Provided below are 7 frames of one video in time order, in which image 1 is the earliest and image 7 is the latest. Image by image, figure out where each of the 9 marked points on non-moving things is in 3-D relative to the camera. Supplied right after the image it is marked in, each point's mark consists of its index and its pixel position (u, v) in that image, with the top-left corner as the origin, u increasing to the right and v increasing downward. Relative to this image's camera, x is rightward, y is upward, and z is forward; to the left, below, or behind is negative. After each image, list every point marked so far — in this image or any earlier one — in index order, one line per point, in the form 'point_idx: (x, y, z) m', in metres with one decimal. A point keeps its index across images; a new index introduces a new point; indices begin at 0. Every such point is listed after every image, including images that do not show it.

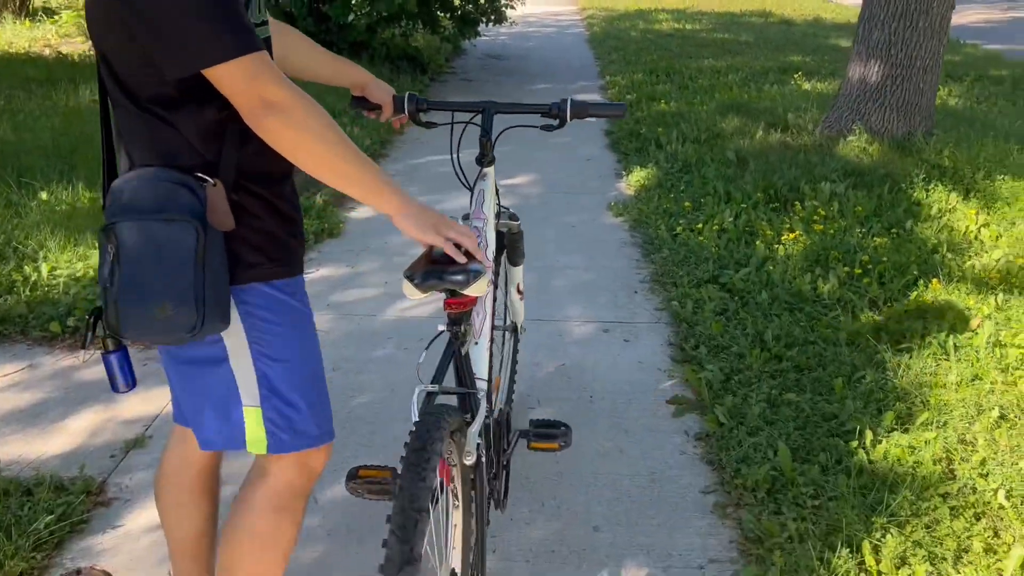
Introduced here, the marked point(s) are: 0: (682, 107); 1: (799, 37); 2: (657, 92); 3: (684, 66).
0: (+1.4, +1.5, +7.0) m
1: (+4.0, +3.5, +12.0) m
2: (+1.3, +1.9, +8.0) m
3: (+1.9, +2.4, +9.2) m
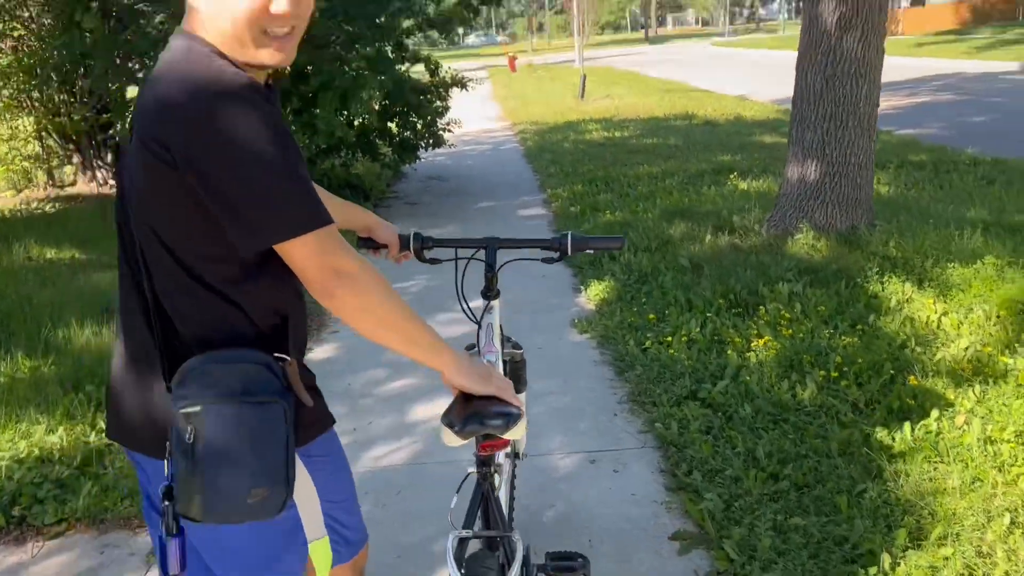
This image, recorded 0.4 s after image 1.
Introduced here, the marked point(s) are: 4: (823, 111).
0: (+1.0, +0.6, +7.1) m
1: (+3.1, +2.2, +12.4) m
2: (+0.8, +0.8, +8.1) m
3: (+1.2, +1.3, +9.5) m
4: (+2.0, +1.2, +5.6) m
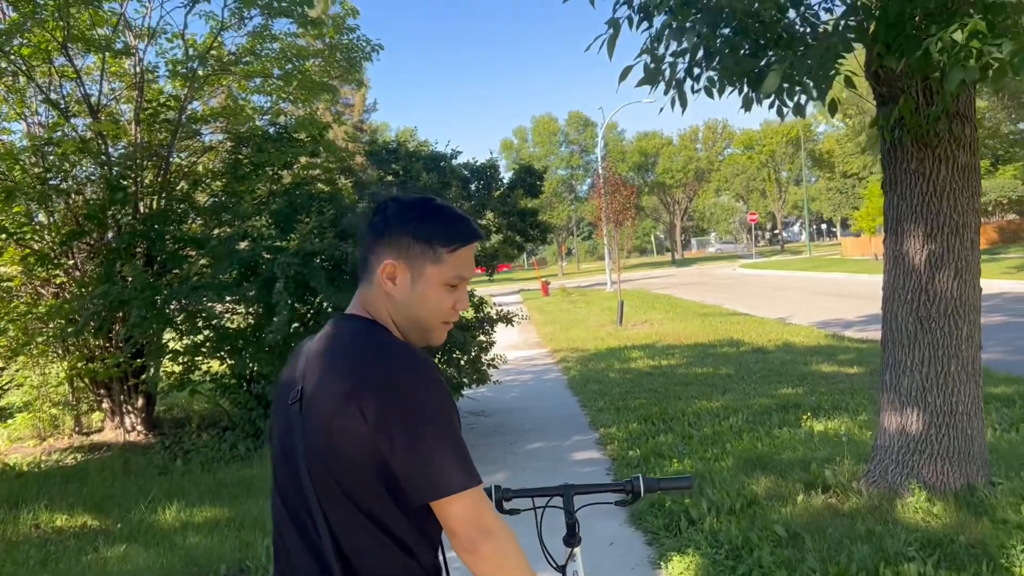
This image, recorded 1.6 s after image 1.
0: (+1.4, -1.3, +6.4) m
1: (+3.7, -1.1, +11.9) m
2: (+1.3, -1.3, +7.4) m
3: (+1.7, -1.3, +8.8) m
4: (+2.4, -0.4, +5.0) m
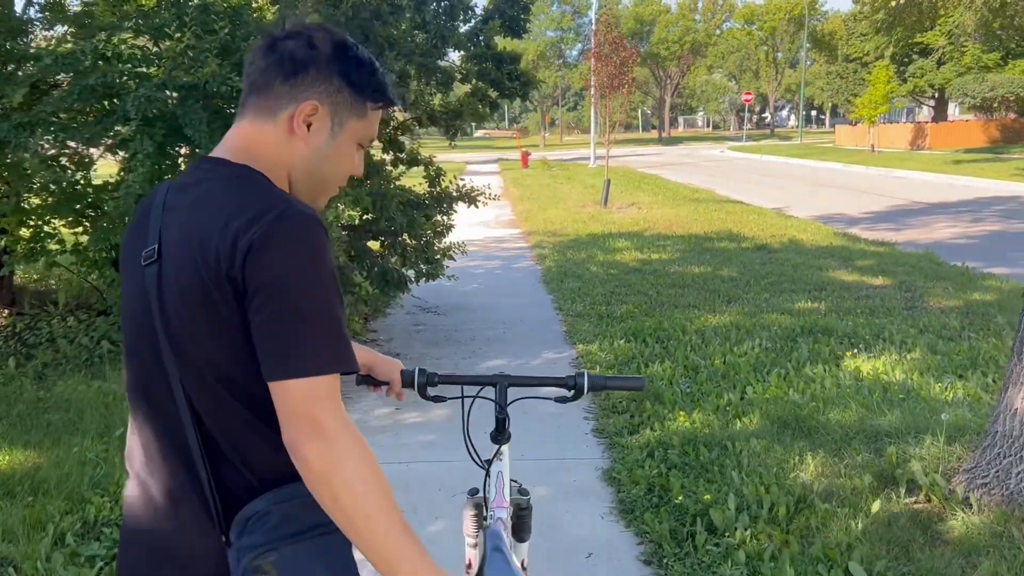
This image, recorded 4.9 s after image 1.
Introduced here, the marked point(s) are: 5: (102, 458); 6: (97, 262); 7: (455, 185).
0: (+1.1, -0.7, +4.7) m
1: (+3.3, +0.2, +10.1) m
2: (+1.0, -0.6, +5.7) m
3: (+1.4, -0.3, +7.1) m
4: (+2.2, -0.1, +3.2) m
5: (-1.9, -0.8, +4.0) m
6: (-2.9, +0.2, +6.1) m
7: (-0.5, +0.9, +7.5) m
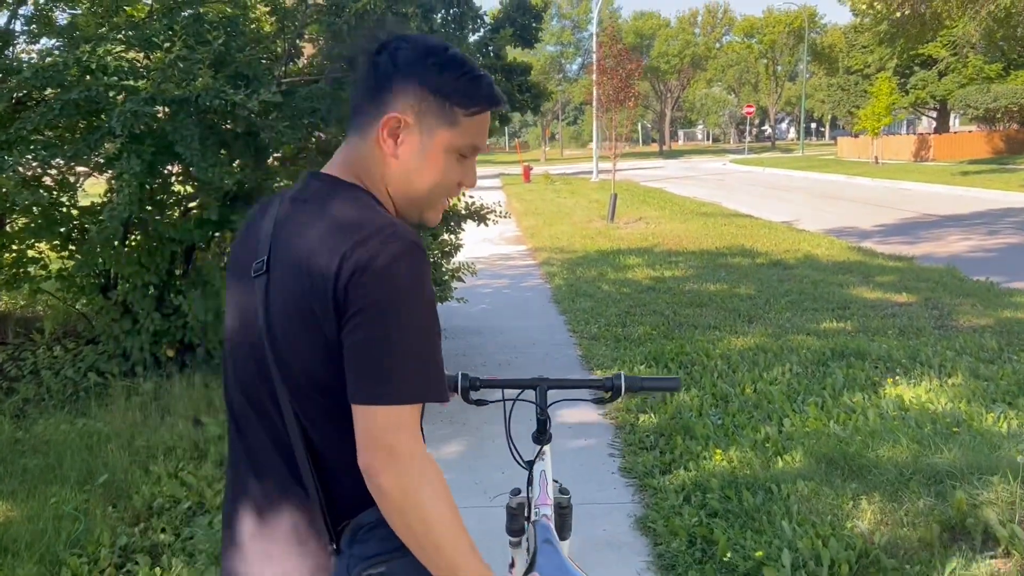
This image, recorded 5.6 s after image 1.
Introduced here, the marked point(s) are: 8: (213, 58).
0: (+1.2, -0.8, +4.3) m
1: (+3.4, 0.0, +9.7) m
2: (+1.1, -0.7, +5.3) m
3: (+1.5, -0.5, +6.7) m
4: (+2.3, -0.2, +2.8) m
5: (-1.8, -0.9, +3.6) m
6: (-2.8, 0.0, +5.7) m
7: (-0.4, +0.7, +7.2) m
8: (-1.7, +1.3, +4.9) m
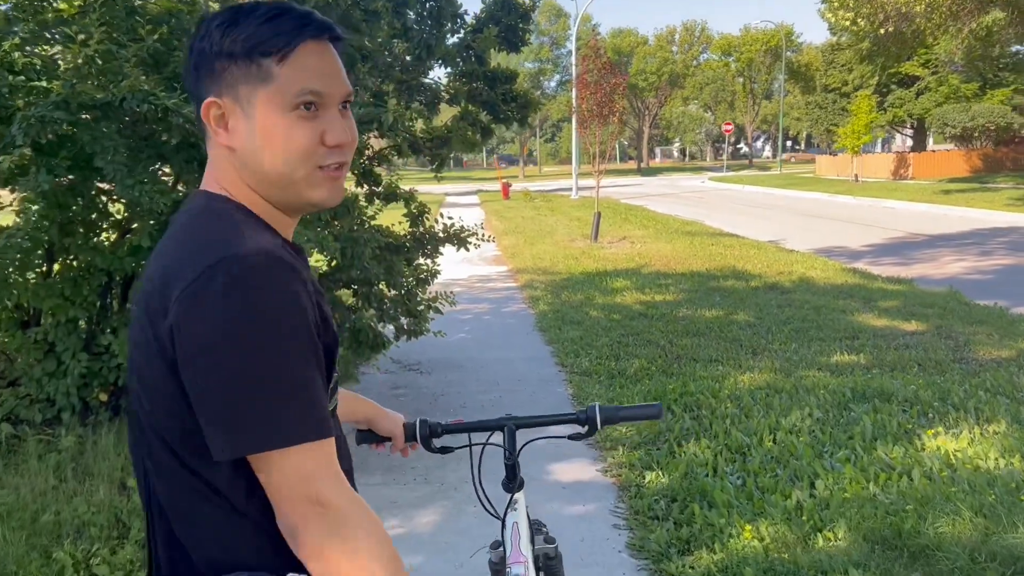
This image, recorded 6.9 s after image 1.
0: (+1.1, -1.0, +3.6) m
1: (+3.2, -0.3, +9.1) m
2: (+1.0, -0.9, +4.6) m
3: (+1.3, -0.7, +6.0) m
4: (+2.3, -0.3, +2.1) m
5: (-1.8, -1.1, +2.8) m
6: (-2.9, -0.2, +4.9) m
7: (-0.5, +0.5, +6.5) m
8: (-1.8, +1.1, +4.1) m
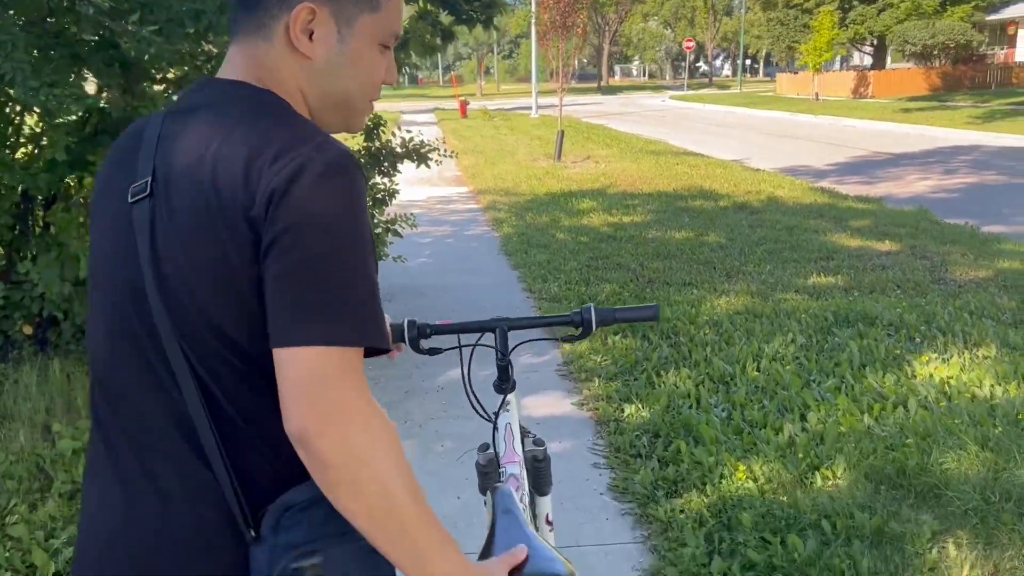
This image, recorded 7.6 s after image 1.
0: (+1.0, -0.7, +3.3) m
1: (+2.8, +0.6, +8.8) m
2: (+0.8, -0.5, +4.3) m
3: (+1.1, -0.2, +5.7) m
4: (+2.2, -0.1, +1.9) m
5: (-1.9, -0.9, +2.4) m
6: (-3.1, +0.2, +4.4) m
7: (-0.8, +1.0, +5.9) m
8: (-1.9, +1.5, +3.5) m
